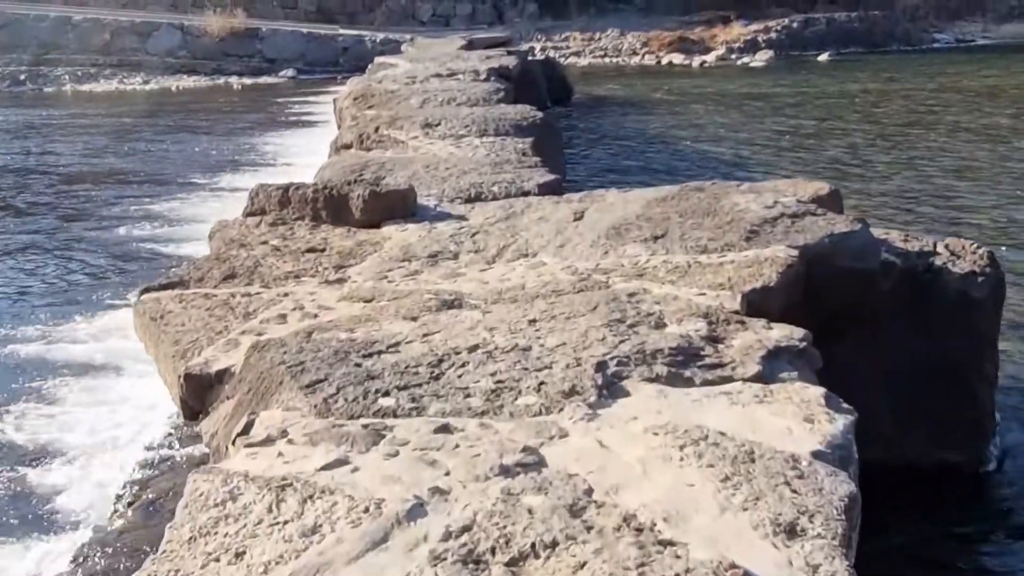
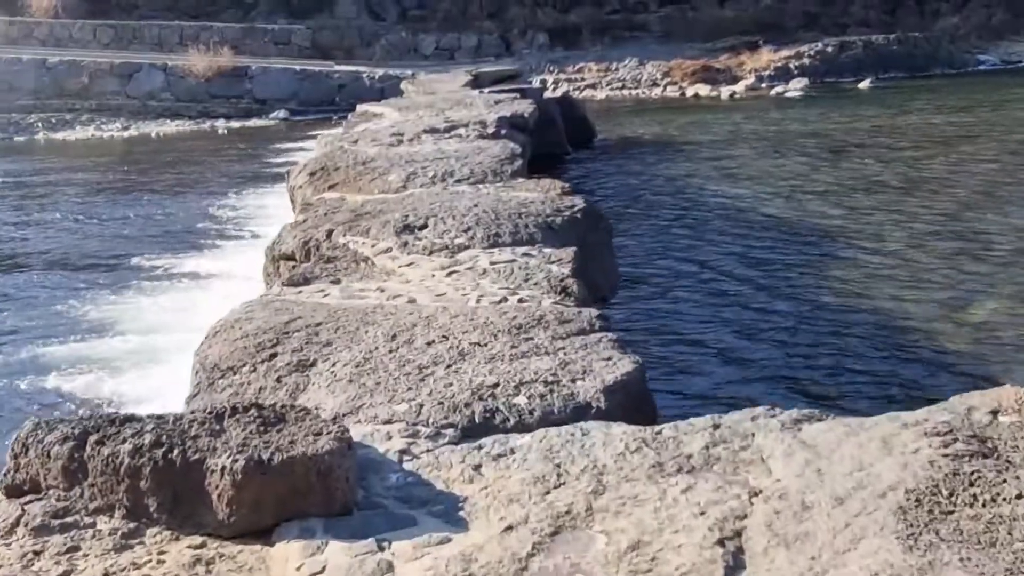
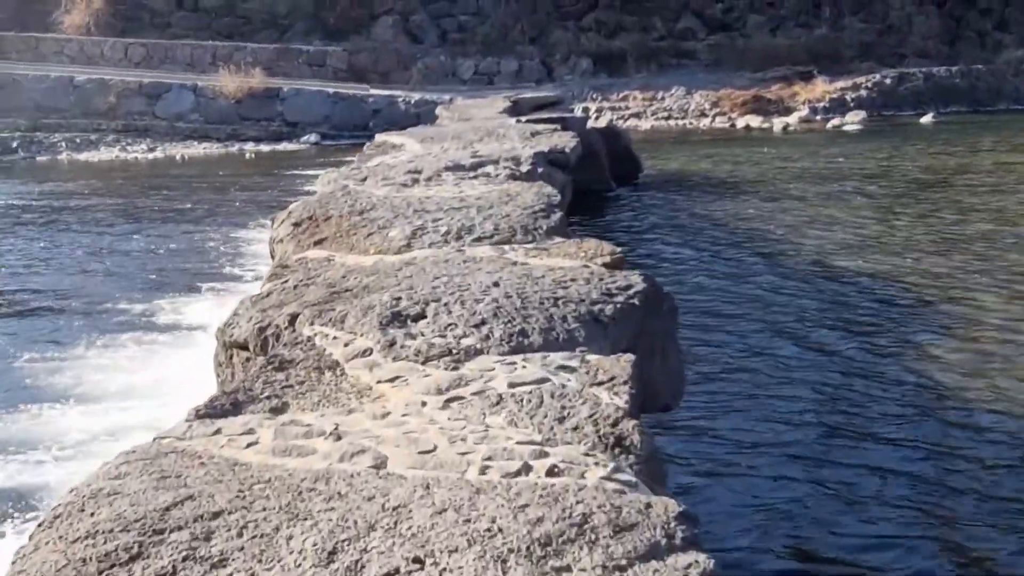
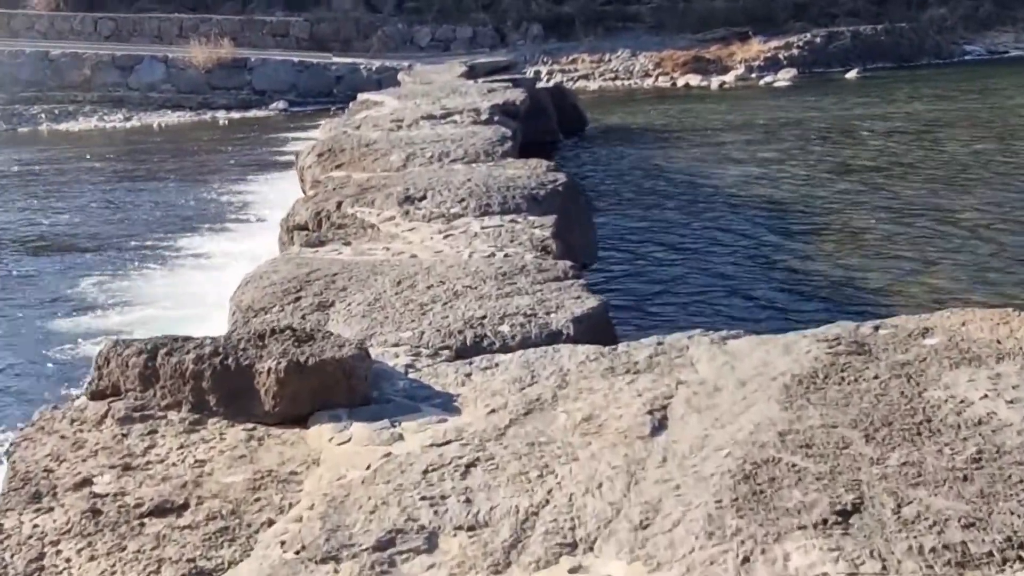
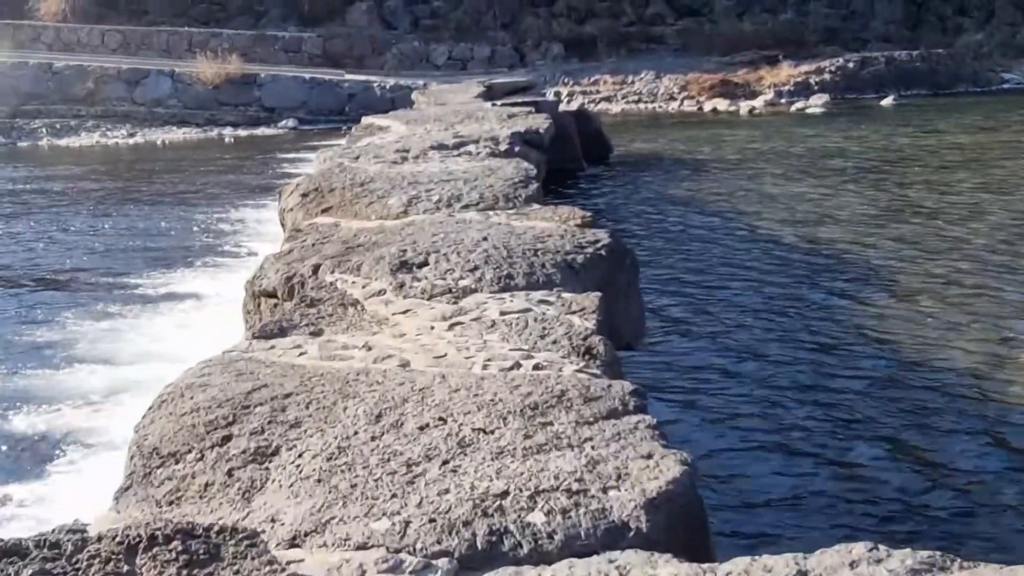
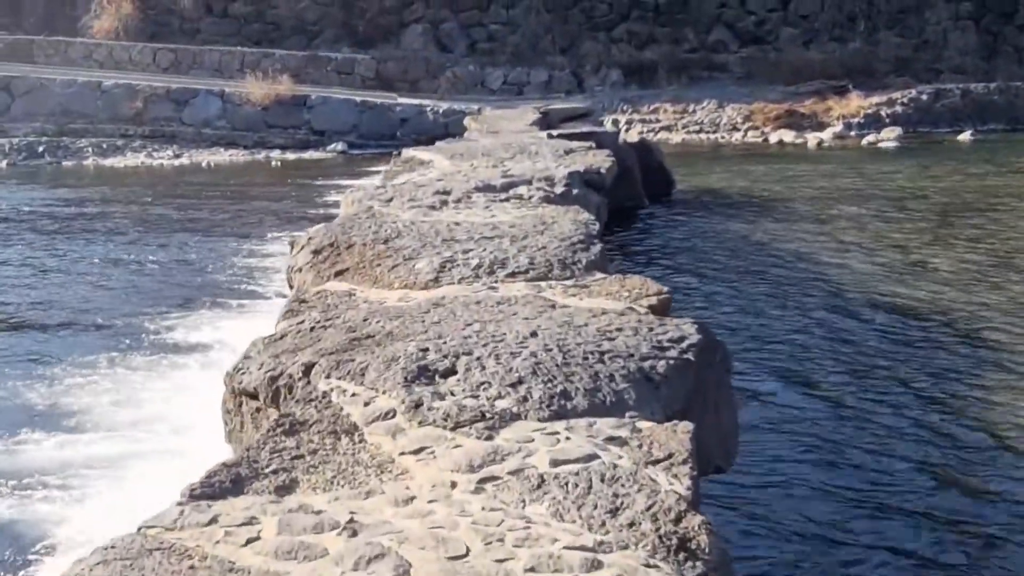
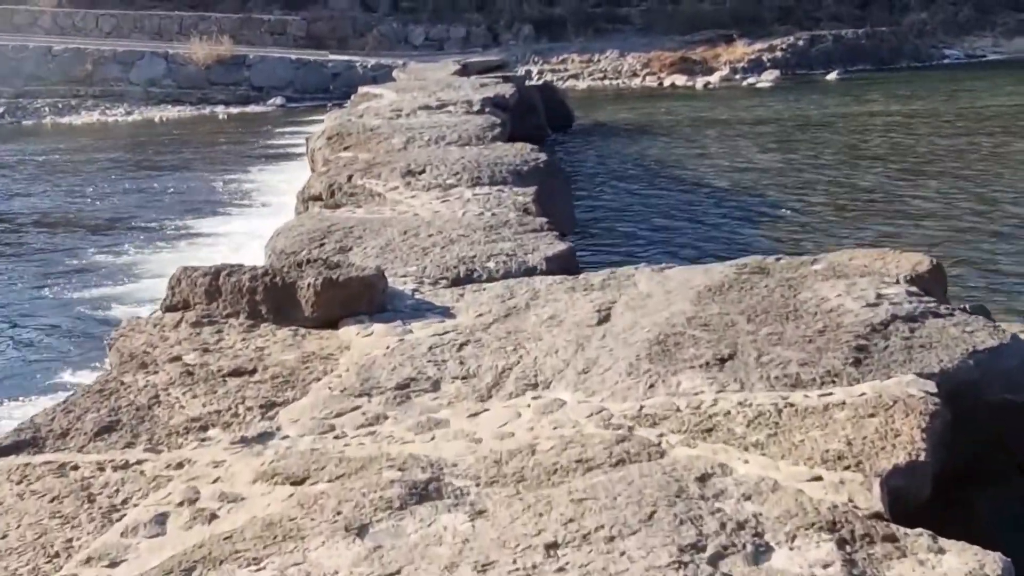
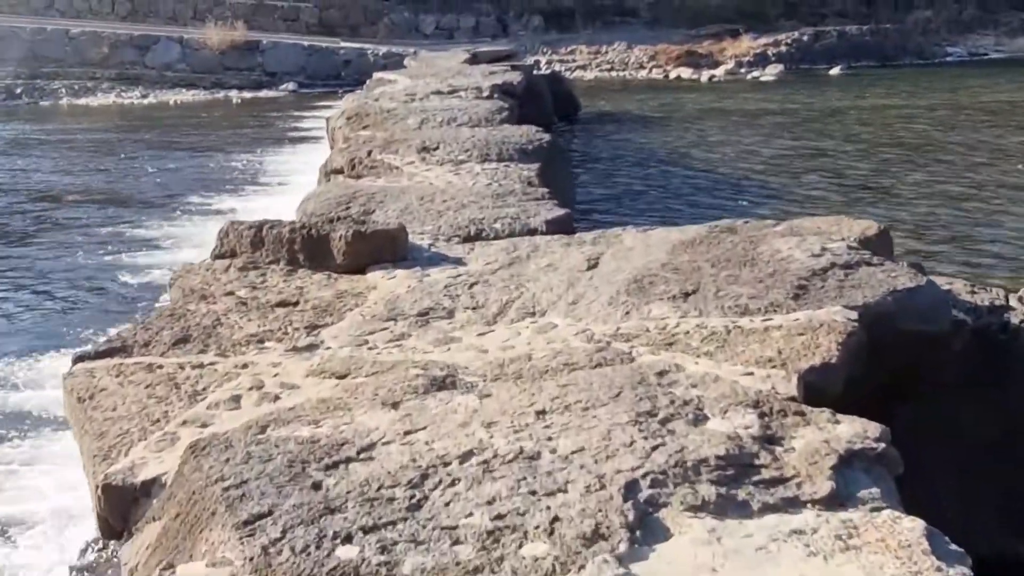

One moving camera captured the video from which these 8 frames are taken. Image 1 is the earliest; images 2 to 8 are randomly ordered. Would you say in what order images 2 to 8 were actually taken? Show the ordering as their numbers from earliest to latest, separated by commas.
8, 7, 4, 2, 5, 3, 6
